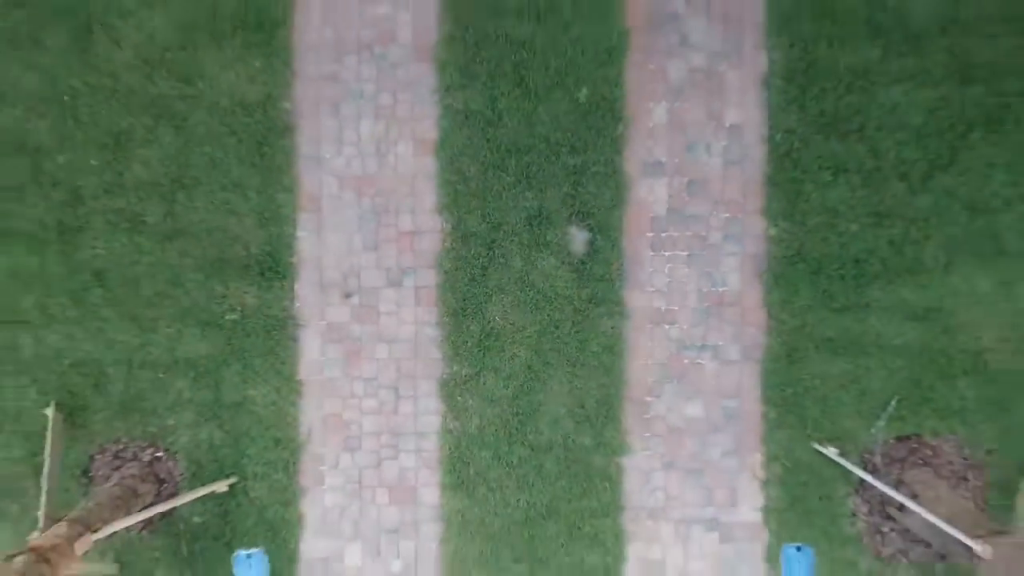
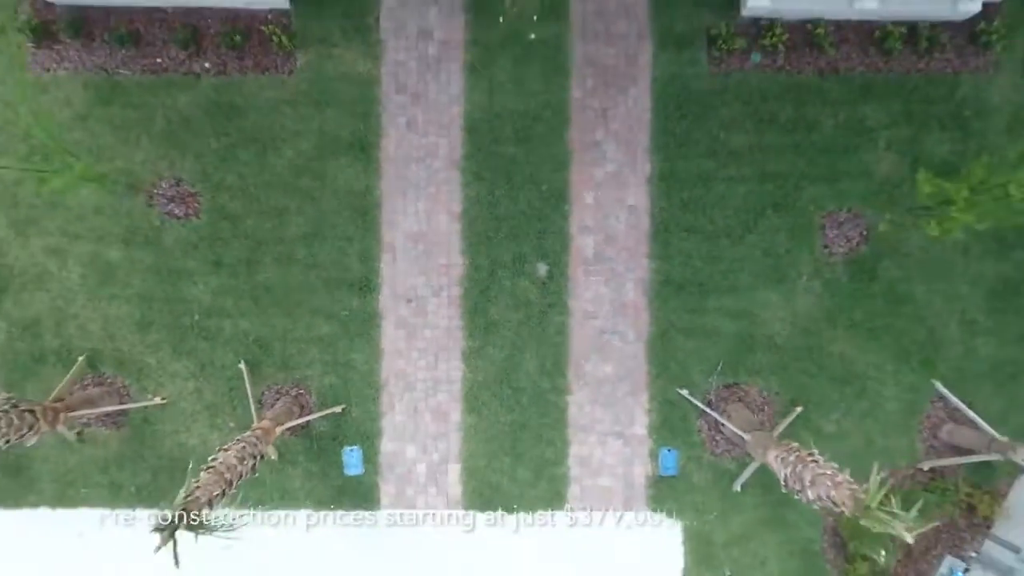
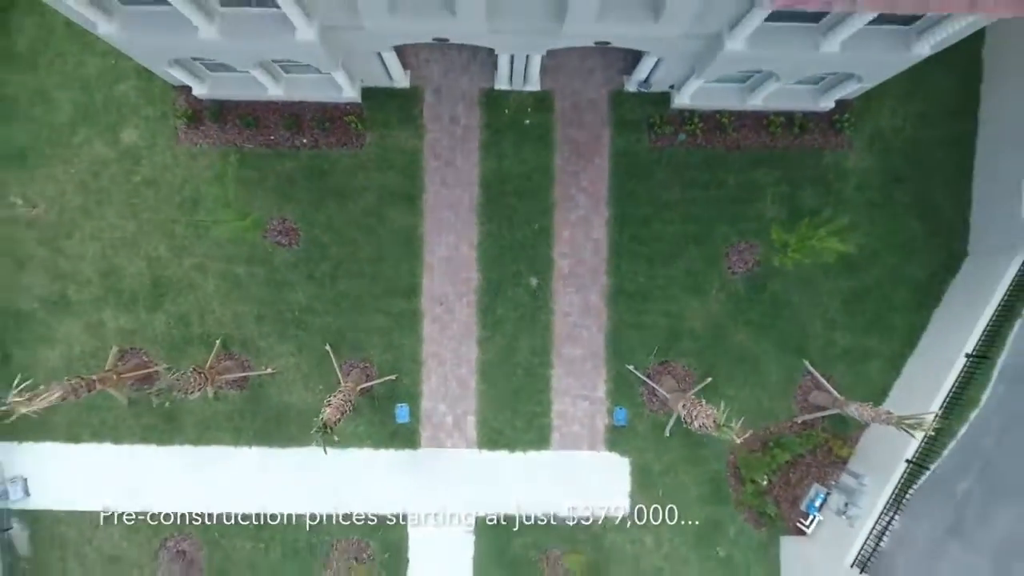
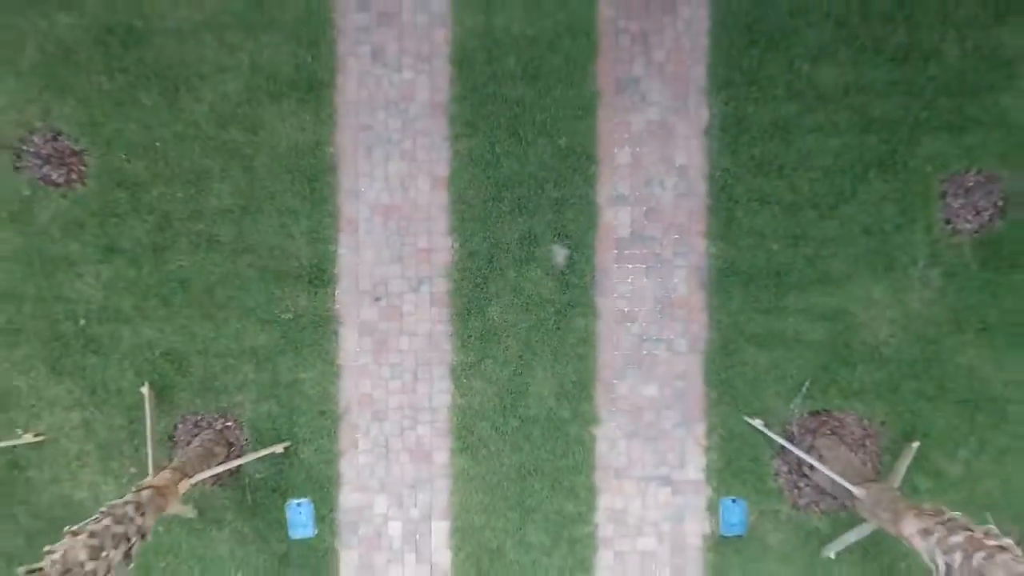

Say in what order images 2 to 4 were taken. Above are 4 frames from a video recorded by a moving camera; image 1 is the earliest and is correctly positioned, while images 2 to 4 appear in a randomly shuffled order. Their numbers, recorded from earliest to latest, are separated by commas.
4, 2, 3
